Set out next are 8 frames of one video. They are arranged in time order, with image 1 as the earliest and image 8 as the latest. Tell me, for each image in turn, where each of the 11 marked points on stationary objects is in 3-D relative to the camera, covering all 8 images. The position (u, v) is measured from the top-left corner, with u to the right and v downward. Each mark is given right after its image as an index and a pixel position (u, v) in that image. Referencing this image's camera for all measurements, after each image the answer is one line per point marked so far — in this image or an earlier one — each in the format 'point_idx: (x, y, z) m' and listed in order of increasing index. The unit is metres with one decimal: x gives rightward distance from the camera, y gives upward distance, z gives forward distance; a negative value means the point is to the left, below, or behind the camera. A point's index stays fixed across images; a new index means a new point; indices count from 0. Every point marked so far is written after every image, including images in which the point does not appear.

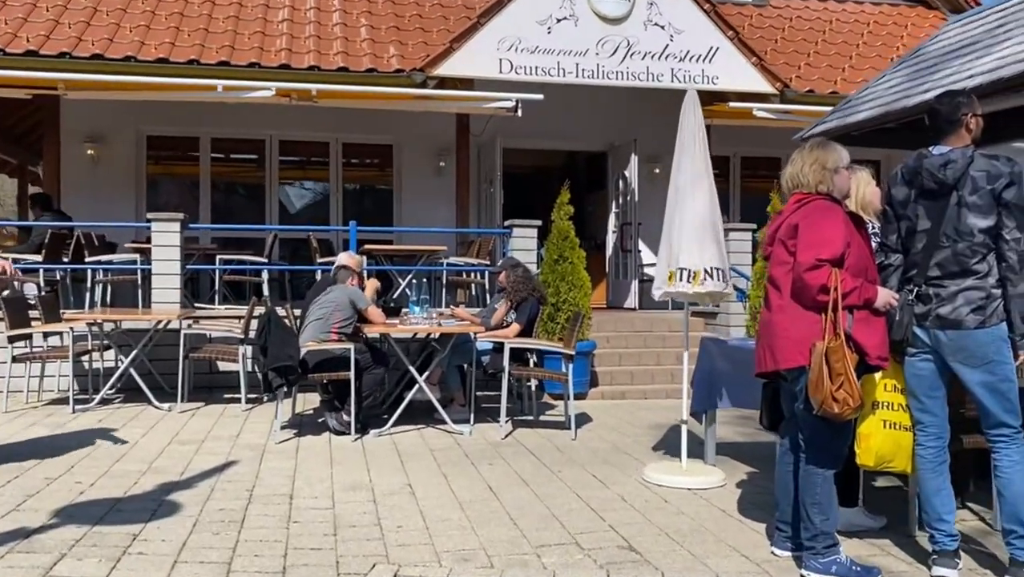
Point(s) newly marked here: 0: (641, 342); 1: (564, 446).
0: (+1.3, -0.6, +9.3) m
1: (+0.4, -1.1, +6.2) m
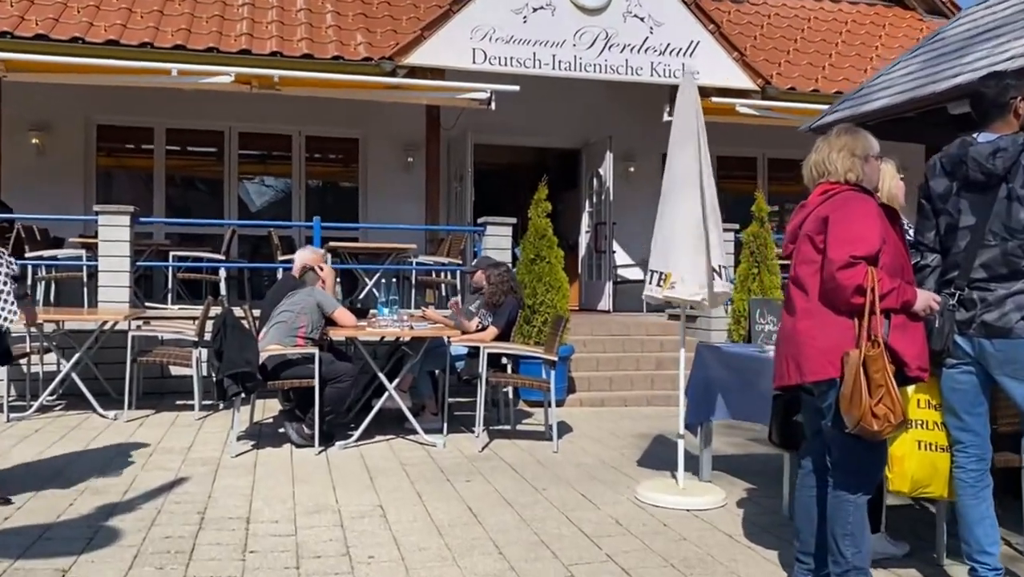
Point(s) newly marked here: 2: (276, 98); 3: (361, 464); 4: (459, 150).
0: (+1.1, -0.6, +8.9) m
1: (+0.2, -1.1, +5.7) m
2: (-2.8, +2.2, +10.4) m
3: (-0.9, -1.1, +5.5) m
4: (-0.6, +1.7, +10.8) m
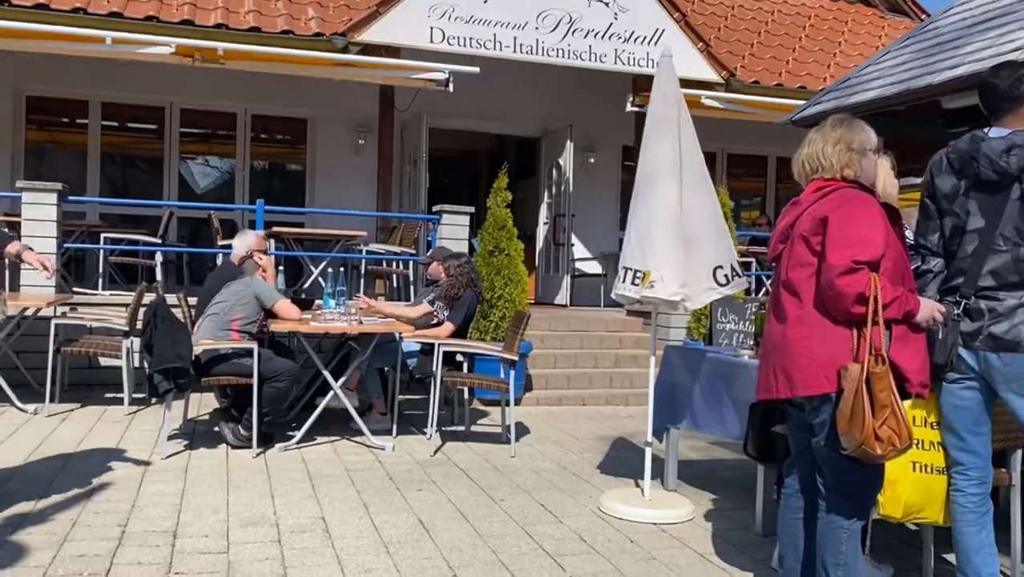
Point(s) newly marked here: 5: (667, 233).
0: (+0.6, -0.5, +8.6) m
1: (-0.1, -1.1, +5.4) m
2: (-3.2, +2.4, +9.8) m
3: (-1.2, -1.0, +5.1) m
4: (-1.2, +1.8, +10.4) m
5: (+0.8, +0.3, +4.3) m
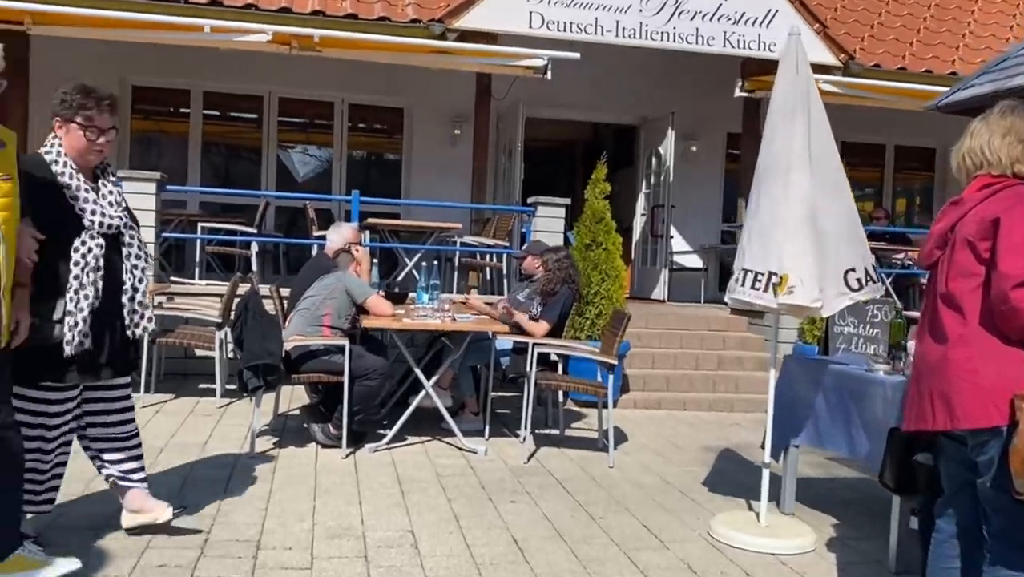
0: (+1.5, -0.5, +8.2) m
1: (+0.5, -1.1, +5.0) m
2: (-2.1, +2.5, +9.8) m
3: (-0.7, -1.0, +4.9) m
4: (0.0, +1.9, +10.1) m
5: (+1.2, +0.2, +3.8) m
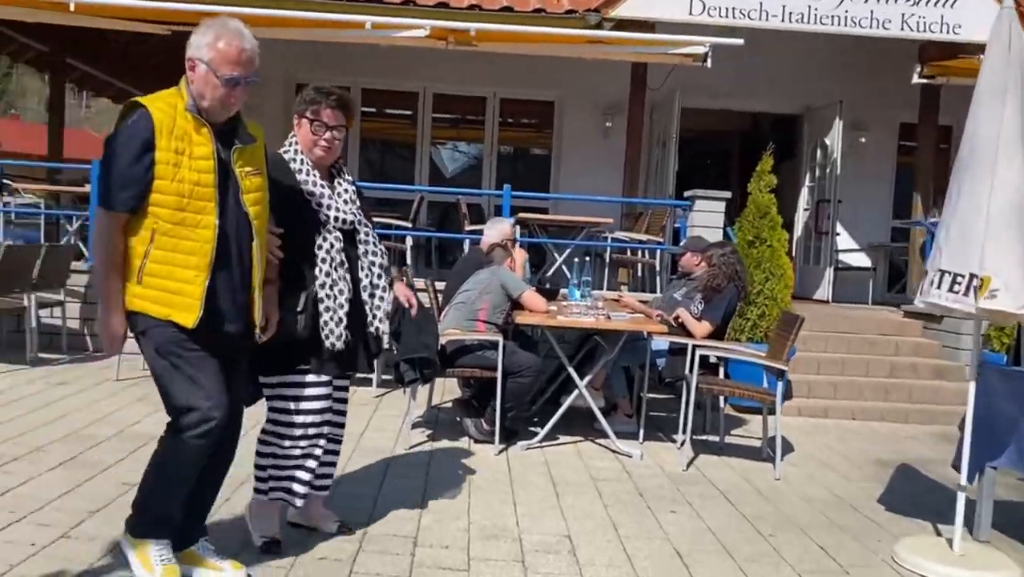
0: (+2.9, -0.5, +7.7) m
1: (+1.4, -1.1, +4.7) m
2: (-0.4, +2.6, +9.8) m
3: (+0.2, -1.0, +4.8) m
4: (+1.7, +1.9, +9.8) m
5: (+1.9, +0.2, +3.4) m
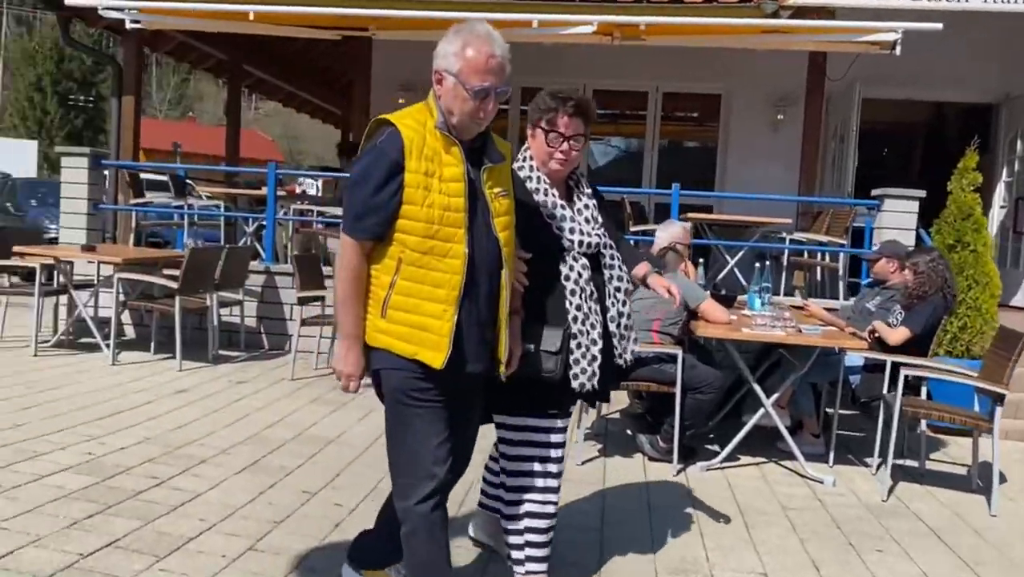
0: (+4.2, -0.6, +6.9) m
1: (+2.2, -1.1, +4.2) m
2: (+1.3, +2.5, +9.5) m
3: (+1.1, -1.0, +4.4) m
4: (+3.4, +1.9, +9.2) m
5: (+2.6, +0.1, +2.8) m
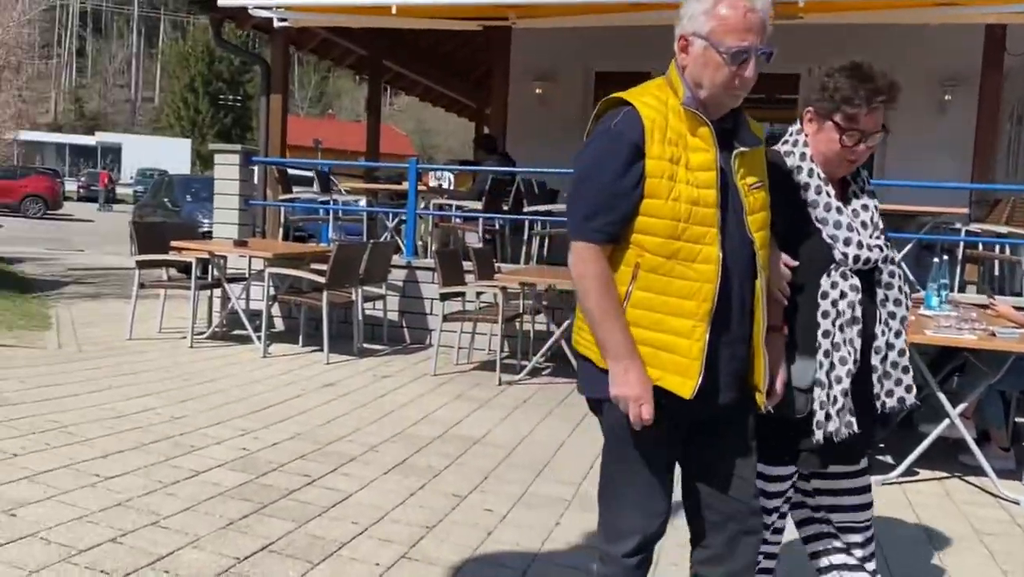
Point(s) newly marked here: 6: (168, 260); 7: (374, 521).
0: (+5.3, -0.5, +6.0) m
1: (+2.9, -1.1, +3.7) m
2: (+2.8, +2.6, +8.9) m
3: (+1.8, -1.0, +4.0) m
4: (+4.8, +1.9, +8.3) m
5: (+3.1, +0.1, +2.2) m
6: (-2.8, +0.2, +7.1) m
7: (-0.5, -0.9, +3.5) m
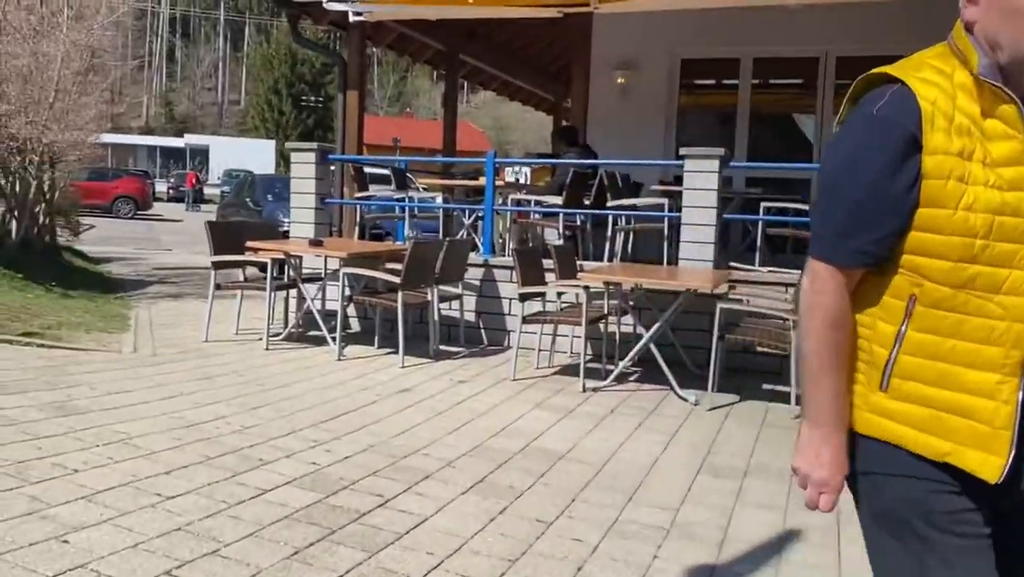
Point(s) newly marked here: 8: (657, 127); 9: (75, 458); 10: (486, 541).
0: (+5.8, -0.5, +5.2) m
1: (+3.3, -1.1, +3.0) m
2: (+3.6, +2.6, +8.3) m
3: (+2.2, -1.0, +3.5) m
4: (+5.5, +1.9, +7.5) m
5: (+3.3, +0.1, +1.6) m
6: (-2.1, +0.2, +7.0) m
7: (-0.2, -0.9, +3.2) m
8: (+1.7, +1.9, +10.3) m
9: (-1.8, -0.7, +3.7) m
10: (-0.1, -0.9, +3.3) m
